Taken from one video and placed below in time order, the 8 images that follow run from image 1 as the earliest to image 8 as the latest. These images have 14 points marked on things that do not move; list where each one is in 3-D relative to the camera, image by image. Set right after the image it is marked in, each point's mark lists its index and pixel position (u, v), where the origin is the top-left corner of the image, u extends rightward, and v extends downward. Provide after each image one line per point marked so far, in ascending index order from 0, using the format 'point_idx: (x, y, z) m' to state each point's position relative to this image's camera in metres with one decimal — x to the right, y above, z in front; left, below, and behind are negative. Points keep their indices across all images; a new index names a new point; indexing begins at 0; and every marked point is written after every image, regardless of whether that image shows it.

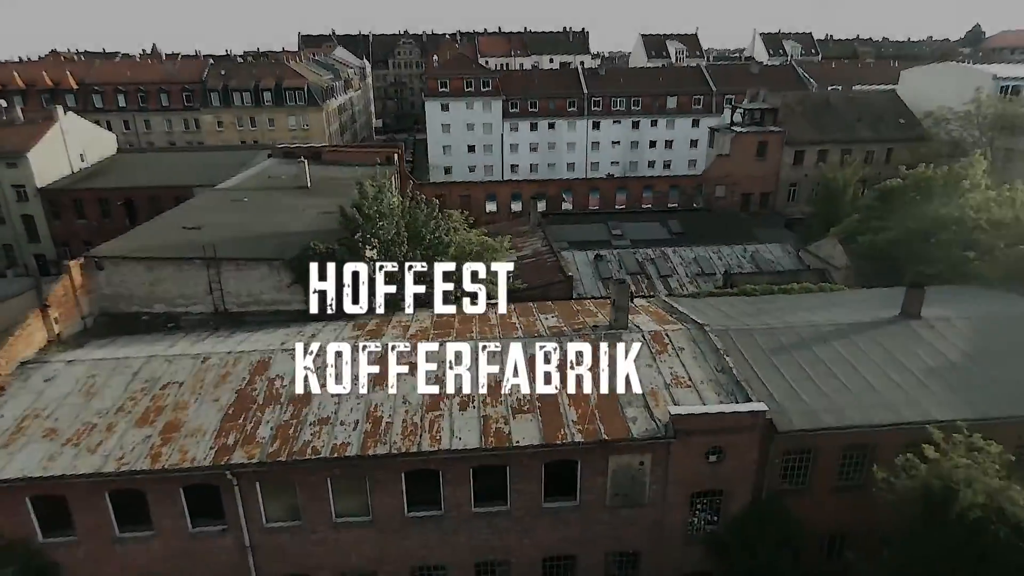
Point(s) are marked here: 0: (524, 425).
0: (+0.2, -3.1, +13.9) m
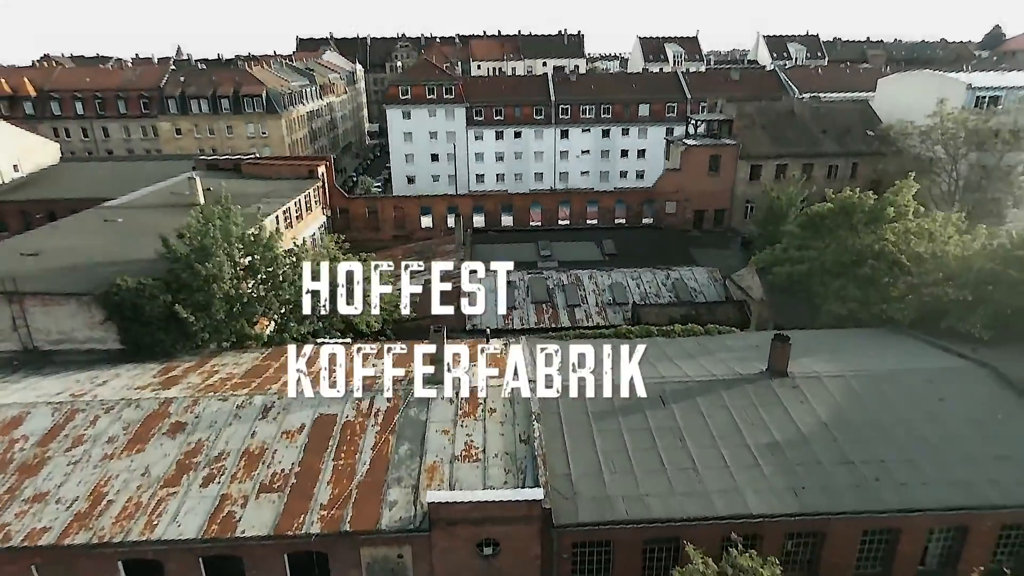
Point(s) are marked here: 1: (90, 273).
0: (-4.9, -4.3, +11.9) m
1: (-12.9, +0.4, +18.8) m
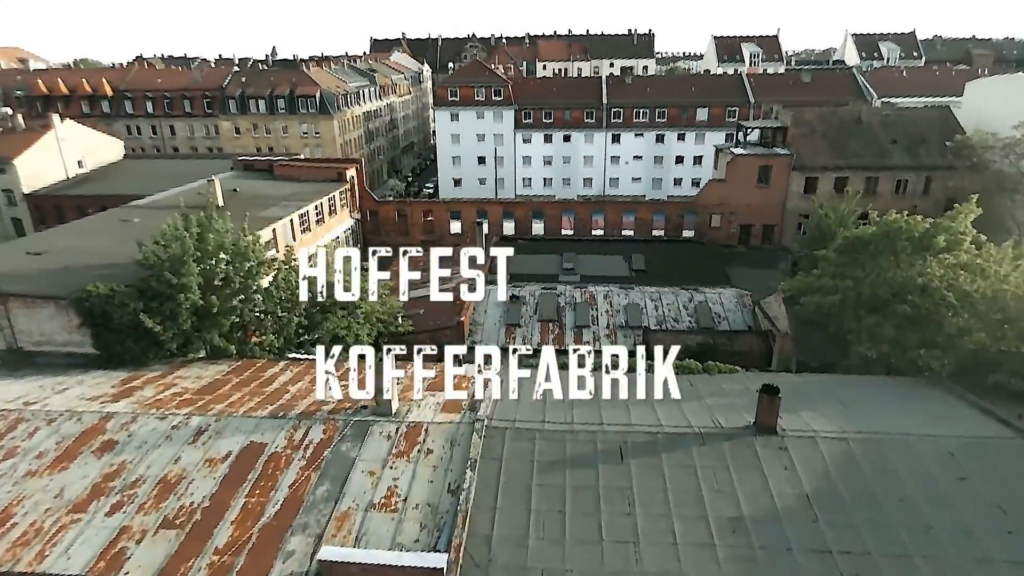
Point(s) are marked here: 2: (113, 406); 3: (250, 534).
0: (-6.6, -4.8, +11.2) m
1: (-13.4, +0.3, +19.0) m
2: (-9.9, -2.9, +15.1) m
3: (-4.9, -4.6, +11.4) m
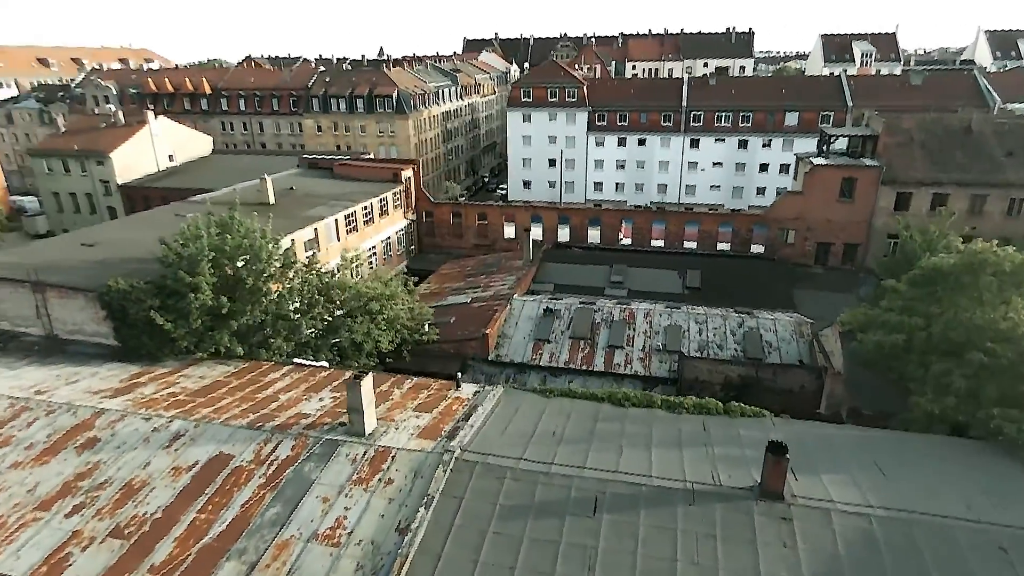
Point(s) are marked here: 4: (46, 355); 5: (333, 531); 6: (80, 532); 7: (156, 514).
0: (-7.6, -4.9, +11.1) m
1: (-12.9, +0.5, +19.7) m
2: (-10.1, -2.9, +15.4) m
3: (-5.8, -4.8, +11.0) m
4: (-14.4, -2.1, +19.0) m
5: (-3.3, -4.5, +11.3) m
6: (-8.2, -4.6, +11.6) m
7: (-7.0, -4.4, +12.0) m
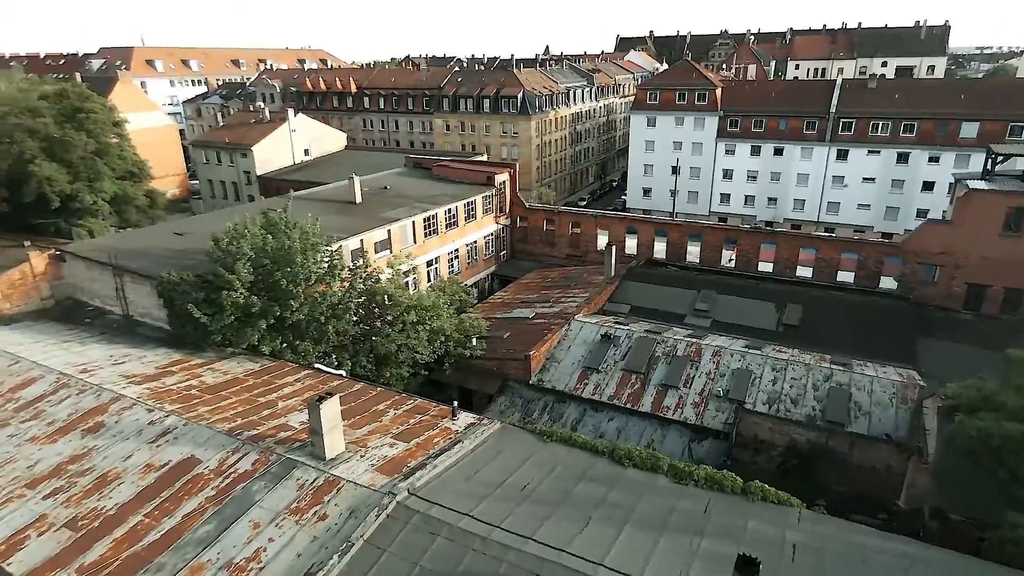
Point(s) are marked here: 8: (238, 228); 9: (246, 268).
0: (-8.9, -4.9, +11.6) m
1: (-11.6, +0.9, +21.2) m
2: (-10.2, -2.7, +16.4) m
3: (-7.2, -4.9, +11.2) m
4: (-13.4, -1.5, +20.9) m
5: (-4.7, -4.9, +10.9) m
6: (-9.4, -4.6, +12.3) m
7: (-8.1, -4.5, +12.3) m
8: (-8.9, +2.0, +19.9) m
9: (-8.1, +0.6, +18.7) m
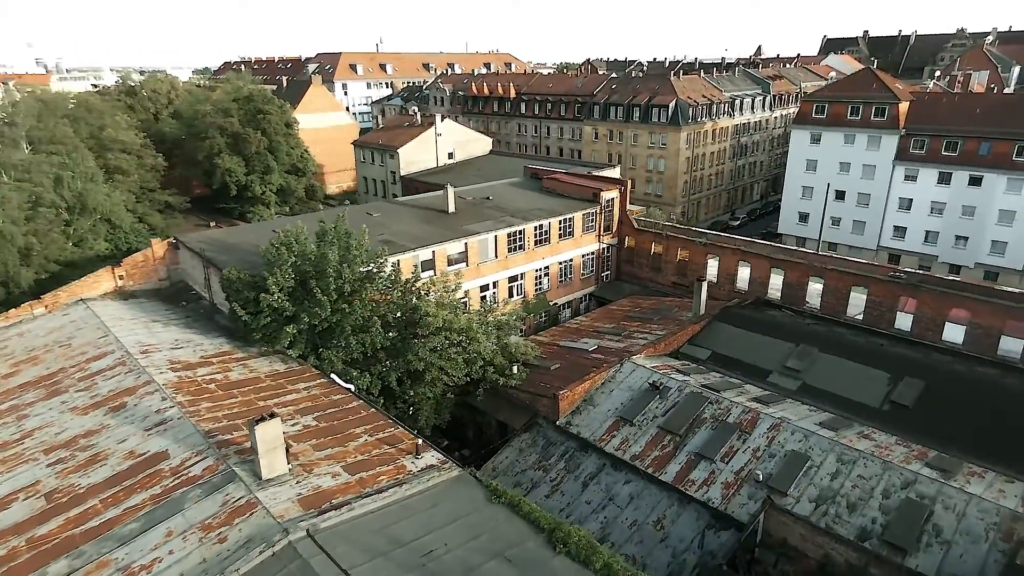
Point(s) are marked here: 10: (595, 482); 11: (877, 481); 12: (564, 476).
0: (-10.7, -4.8, +13.3) m
1: (-9.9, +1.1, +23.2) m
2: (-10.3, -2.6, +18.3) m
3: (-9.2, -5.0, +12.4) m
4: (-11.9, -1.2, +23.5) m
5: (-6.9, -5.2, +11.4) m
6: (-10.9, -4.5, +14.1) m
7: (-9.6, -4.5, +13.8) m
8: (-7.5, +1.8, +21.1) m
9: (-7.3, +0.4, +19.8) m
10: (+2.5, -5.8, +18.4) m
11: (+9.6, -5.0, +16.1) m
12: (+1.6, -5.8, +19.0) m
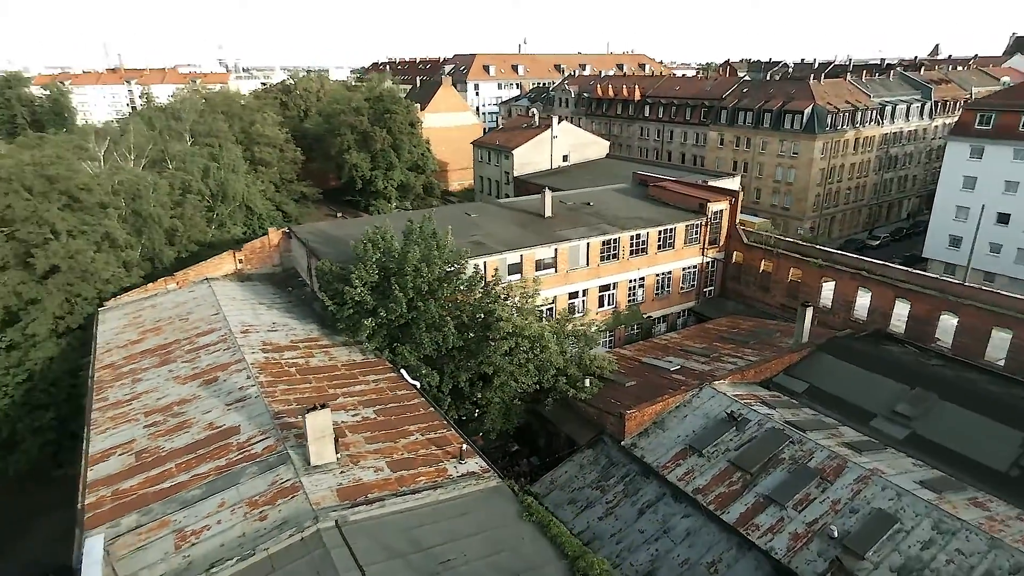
0: (-9.8, -4.3, +15.2) m
1: (-6.6, +1.4, +24.6) m
2: (-8.3, -2.2, +19.9) m
3: (-8.6, -4.7, +14.0) m
4: (-8.7, -0.7, +25.3) m
5: (-6.5, -5.0, +12.5) m
6: (-9.8, -4.0, +16.0) m
7: (-8.7, -4.1, +15.4) m
8: (-4.7, +2.0, +22.1) m
9: (-4.8, +0.6, +20.7) m
10: (+4.0, -6.4, +17.5) m
11: (+10.6, -6.1, +13.8) m
12: (+3.2, -6.3, +18.3) m
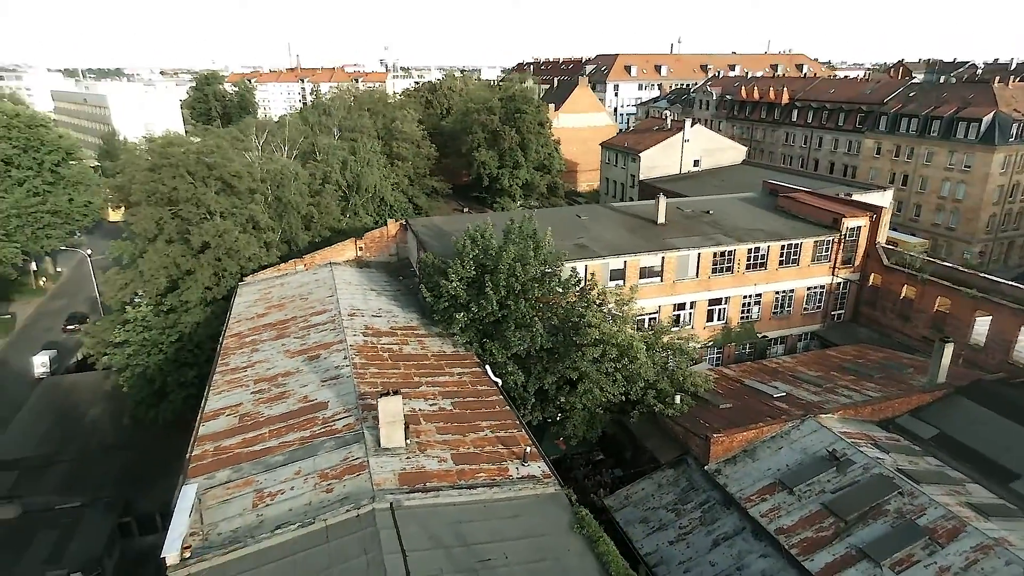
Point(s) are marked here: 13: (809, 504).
0: (-8.0, -3.7, +17.0) m
1: (-2.4, +1.7, +25.5) m
2: (-5.3, -1.7, +21.3) m
3: (-7.1, -4.1, +15.6) m
4: (-4.5, -0.2, +26.6) m
5: (-5.5, -4.6, +13.7) m
6: (-7.9, -3.4, +17.8) m
7: (-6.9, -3.6, +16.9) m
8: (-1.1, +2.2, +22.6) m
9: (-1.6, +0.8, +21.4) m
10: (+5.8, -6.8, +16.4) m
11: (+11.4, -7.0, +11.3) m
12: (+5.2, -6.7, +17.3) m
13: (+7.9, -5.8, +16.3) m
